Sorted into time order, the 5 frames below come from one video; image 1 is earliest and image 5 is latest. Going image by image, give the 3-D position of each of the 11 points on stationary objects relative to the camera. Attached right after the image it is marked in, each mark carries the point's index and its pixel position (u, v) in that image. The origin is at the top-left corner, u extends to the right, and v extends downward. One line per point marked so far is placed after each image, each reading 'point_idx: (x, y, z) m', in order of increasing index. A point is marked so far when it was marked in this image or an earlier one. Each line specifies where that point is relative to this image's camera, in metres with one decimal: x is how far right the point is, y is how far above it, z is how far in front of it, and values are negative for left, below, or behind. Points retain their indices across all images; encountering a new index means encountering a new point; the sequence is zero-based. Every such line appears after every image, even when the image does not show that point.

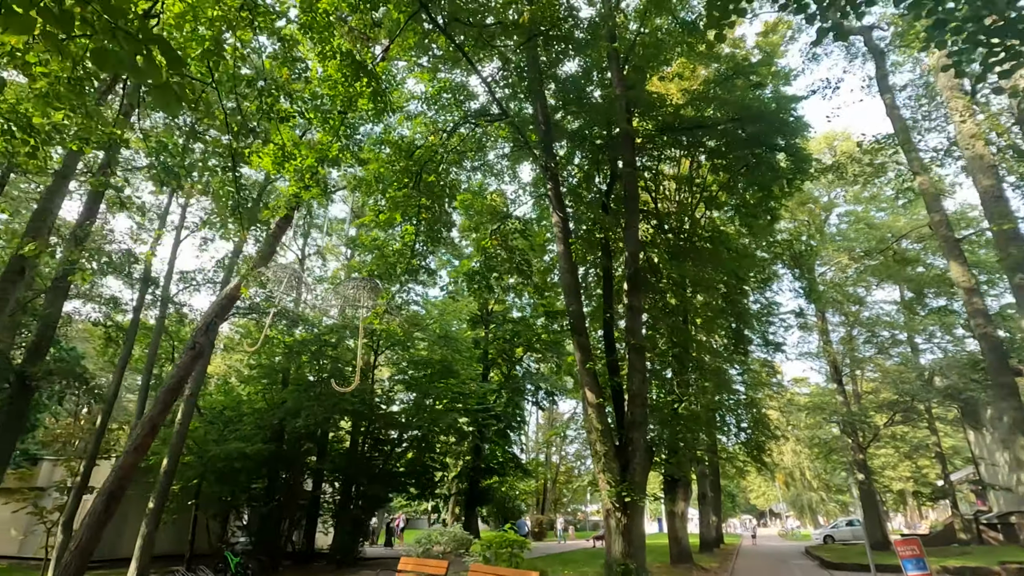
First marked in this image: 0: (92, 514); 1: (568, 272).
0: (-6.4, -3.4, +8.1) m
1: (+0.8, +0.2, +7.8) m
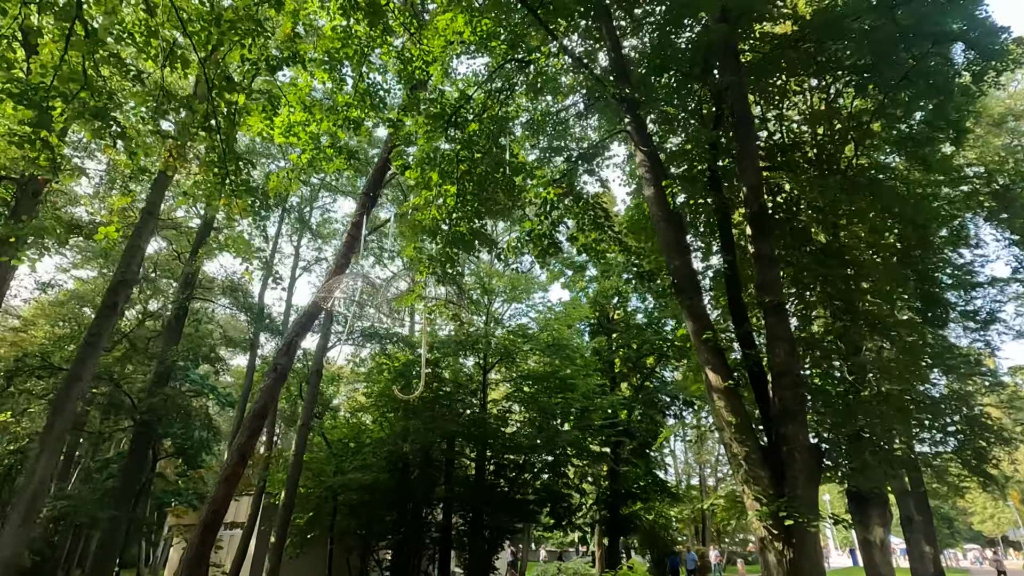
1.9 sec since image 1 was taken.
0: (-4.7, -3.8, +7.8) m
1: (+1.7, +0.7, +6.0) m
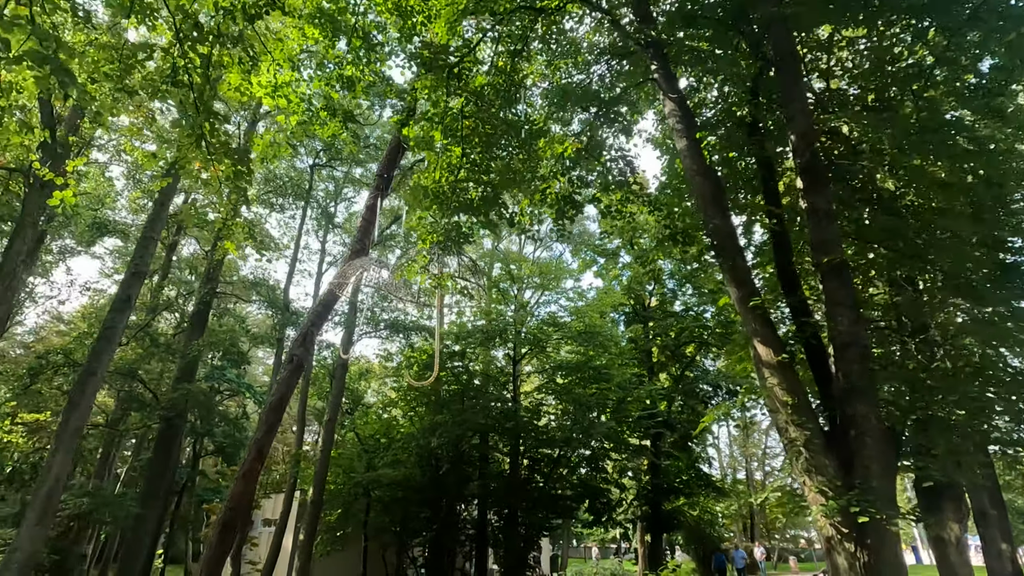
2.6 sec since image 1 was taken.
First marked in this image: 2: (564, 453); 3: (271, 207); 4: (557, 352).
0: (-4.3, -3.7, +7.5) m
1: (+1.8, +1.1, +5.3) m
2: (+1.4, -4.5, +14.7) m
3: (-7.2, +2.4, +16.0) m
4: (+1.3, -1.9, +15.9) m
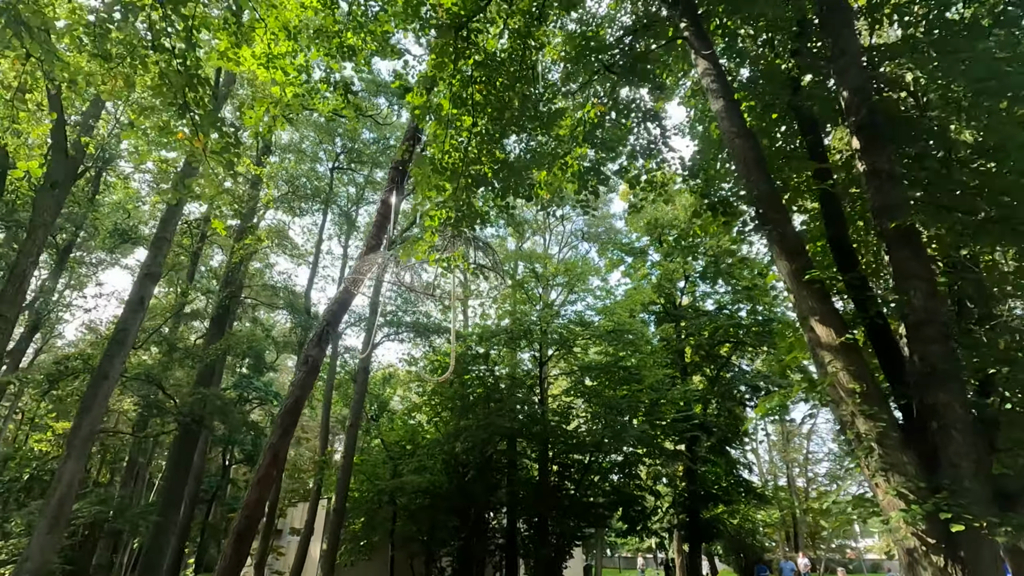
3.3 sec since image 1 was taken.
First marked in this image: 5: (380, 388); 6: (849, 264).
0: (-3.9, -3.6, +7.2) m
1: (+2.0, +1.3, +4.7) m
2: (+2.2, -4.5, +14.1) m
3: (-6.5, +2.3, +15.9) m
4: (+2.1, -1.9, +15.3) m
5: (-4.5, -3.4, +18.1) m
6: (+3.0, +0.2, +4.8) m
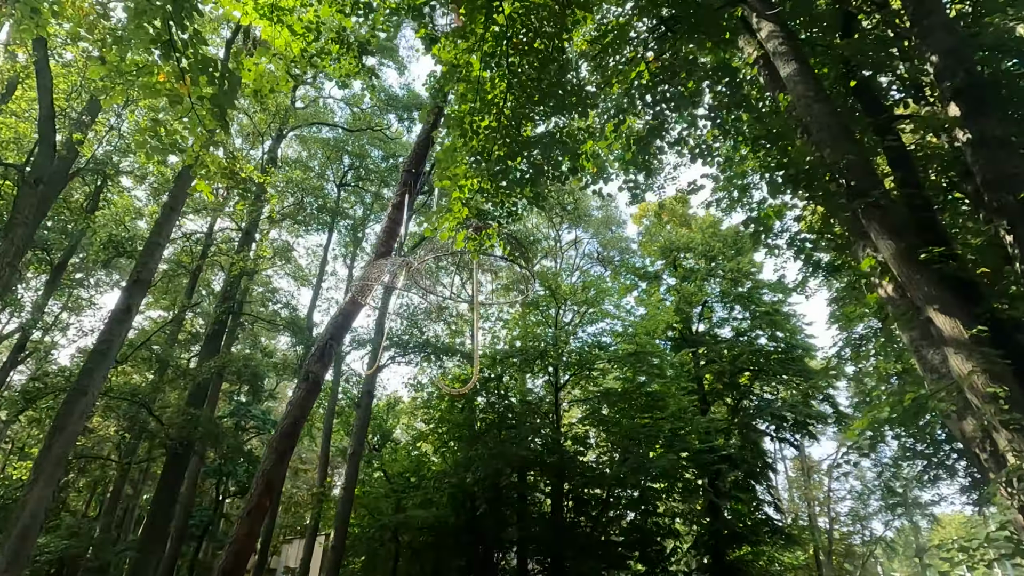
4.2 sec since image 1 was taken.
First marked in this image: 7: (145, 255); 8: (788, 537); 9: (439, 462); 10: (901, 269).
0: (-3.6, -3.7, +6.3) m
1: (+2.3, +1.3, +4.1) m
2: (+2.5, -5.0, +13.1) m
3: (-6.2, +1.7, +15.4) m
4: (+2.4, -2.5, +14.4) m
5: (-4.1, -4.1, +17.1) m
6: (+3.3, +0.3, +4.1) m
7: (-5.3, +0.4, +7.7) m
8: (+8.1, -7.3, +15.8) m
9: (-2.0, -4.7, +14.7) m
10: (+2.5, +0.1, +3.4) m
